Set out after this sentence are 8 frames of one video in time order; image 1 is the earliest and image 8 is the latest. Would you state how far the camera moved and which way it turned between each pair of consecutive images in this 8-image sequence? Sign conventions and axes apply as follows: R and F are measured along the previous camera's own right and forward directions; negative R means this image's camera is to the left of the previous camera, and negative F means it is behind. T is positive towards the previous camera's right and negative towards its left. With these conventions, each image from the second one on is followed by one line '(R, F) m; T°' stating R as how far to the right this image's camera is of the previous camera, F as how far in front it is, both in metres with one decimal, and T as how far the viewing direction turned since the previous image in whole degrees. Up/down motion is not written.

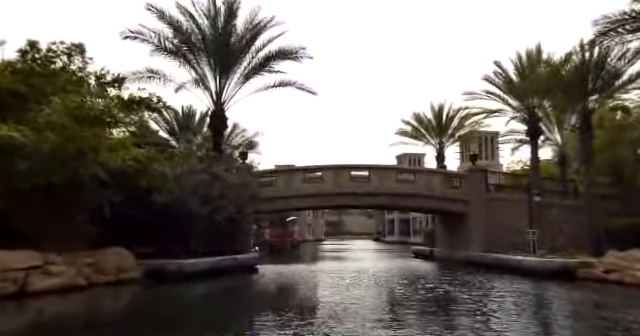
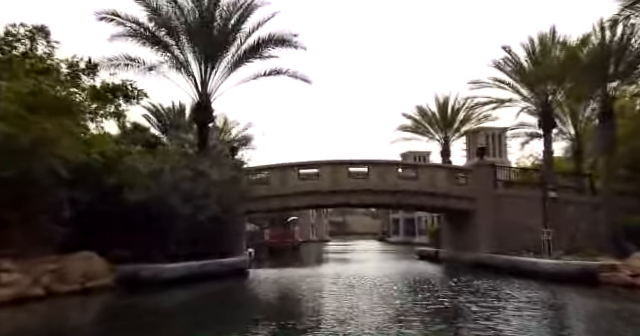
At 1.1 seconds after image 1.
(+0.5, +1.8) m; -1°
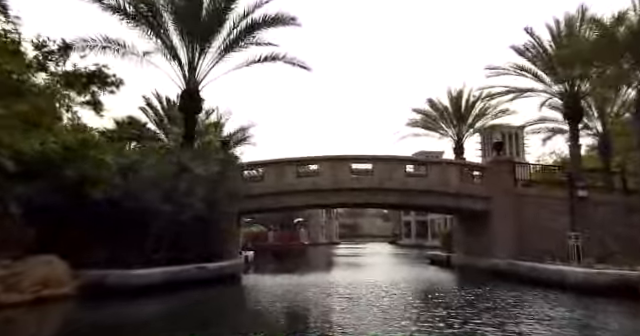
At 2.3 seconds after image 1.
(+0.5, +2.1) m; -2°
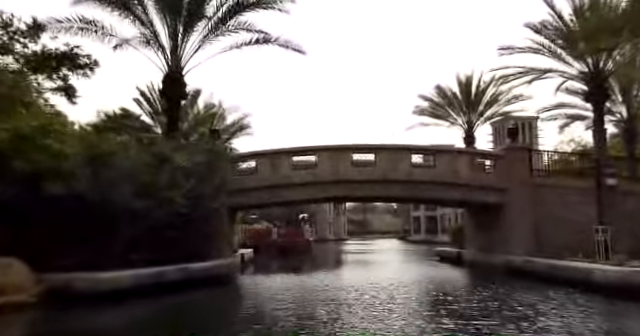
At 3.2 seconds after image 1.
(+0.5, +1.7) m; -1°
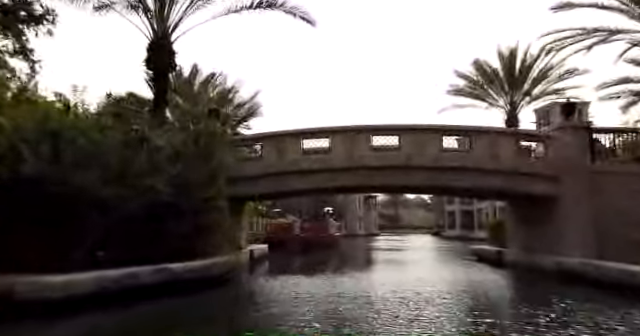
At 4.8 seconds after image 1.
(+0.6, +2.9) m; -4°
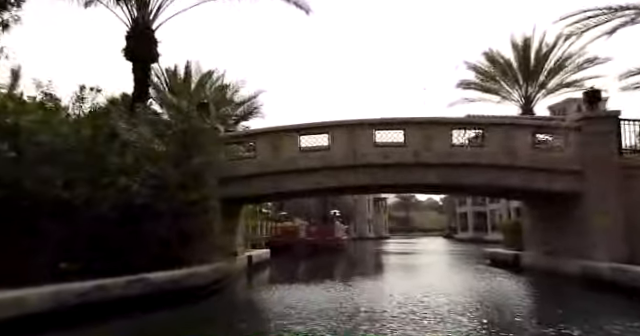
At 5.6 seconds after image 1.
(+0.4, +1.4) m; -1°
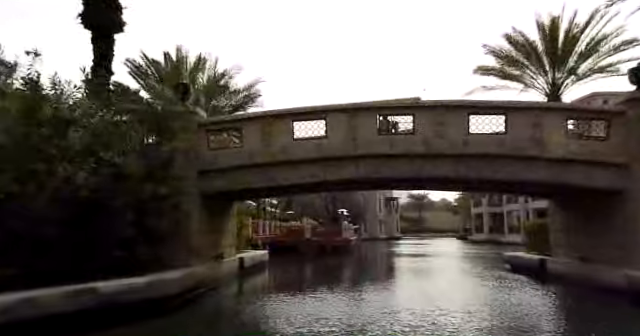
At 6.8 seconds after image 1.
(+0.5, +2.1) m; -2°
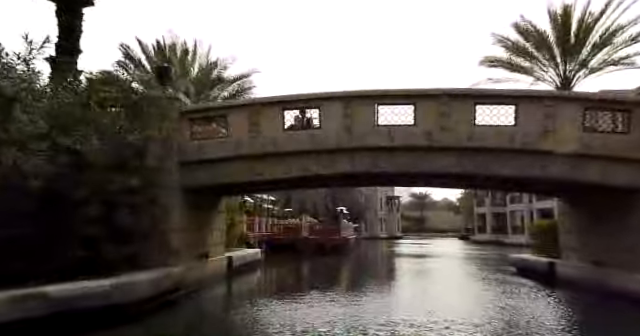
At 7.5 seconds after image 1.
(+0.3, +1.1) m; 0°
